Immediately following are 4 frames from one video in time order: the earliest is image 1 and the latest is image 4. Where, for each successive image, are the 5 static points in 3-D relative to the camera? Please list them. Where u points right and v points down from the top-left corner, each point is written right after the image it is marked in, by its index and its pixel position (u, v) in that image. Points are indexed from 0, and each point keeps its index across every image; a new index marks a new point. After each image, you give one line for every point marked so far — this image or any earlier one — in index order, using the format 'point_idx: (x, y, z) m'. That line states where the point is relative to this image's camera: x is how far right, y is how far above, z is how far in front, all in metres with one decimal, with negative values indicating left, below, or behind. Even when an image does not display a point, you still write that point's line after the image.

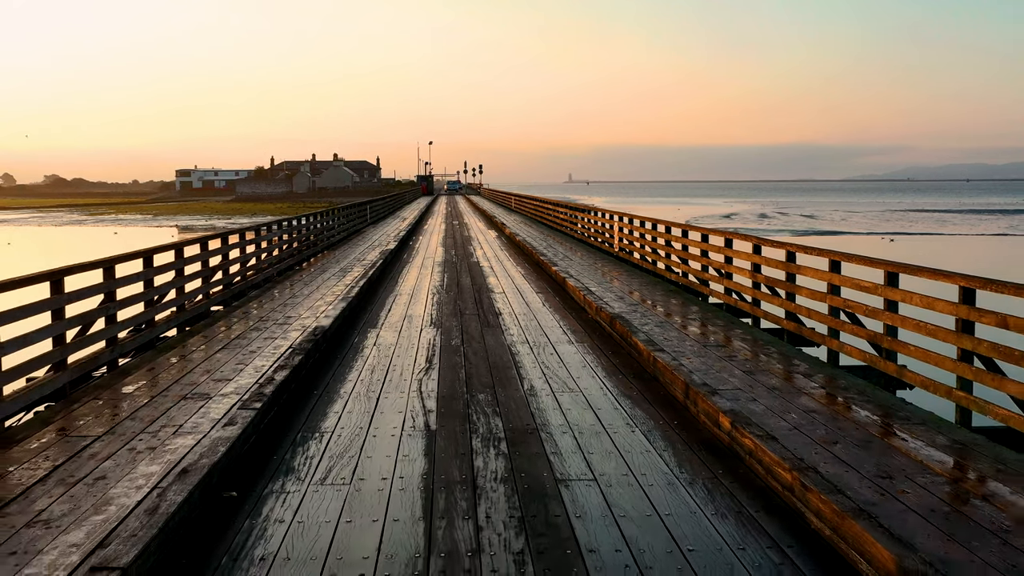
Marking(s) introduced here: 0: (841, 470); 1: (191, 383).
0: (+1.2, -0.6, +3.7) m
1: (-1.7, -0.5, +5.5) m
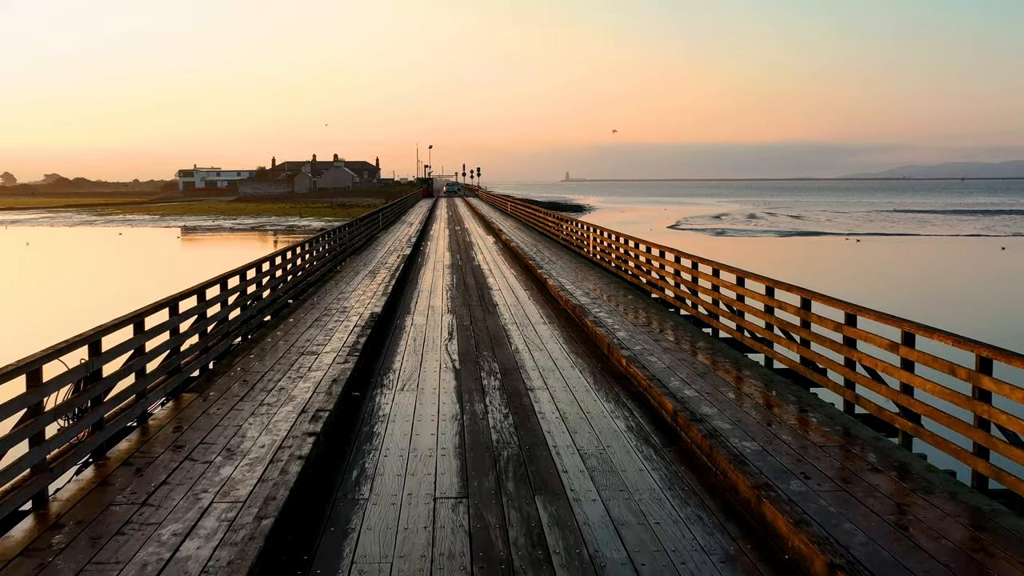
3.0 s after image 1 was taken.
0: (+1.1, -0.6, +6.7) m
1: (-1.8, -0.5, +8.6) m
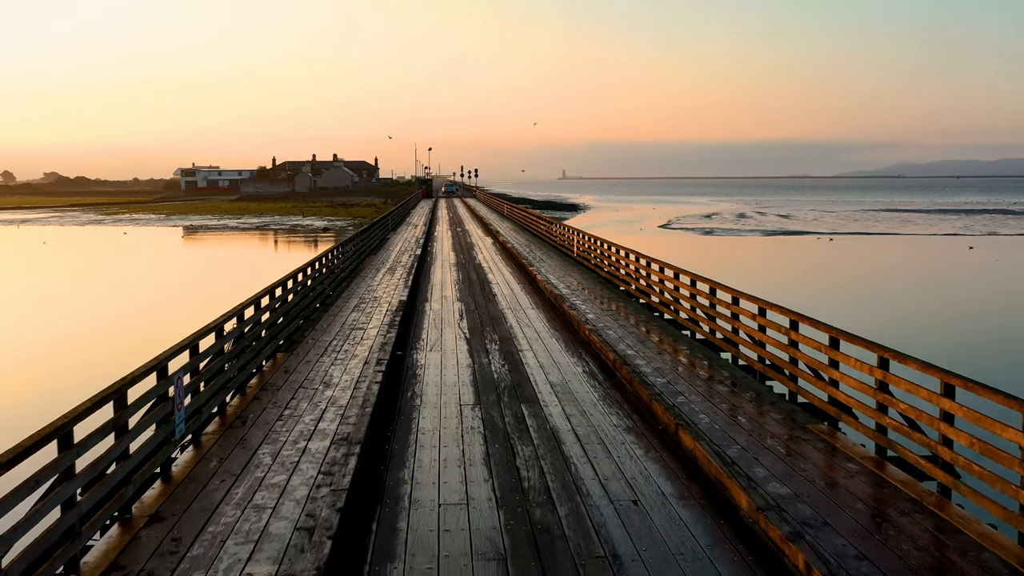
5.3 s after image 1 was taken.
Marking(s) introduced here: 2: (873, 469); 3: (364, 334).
0: (+1.1, -0.5, +9.6) m
1: (-1.8, -0.4, +11.4) m
2: (+2.1, -1.0, +5.8) m
3: (-1.5, -0.5, +10.4) m
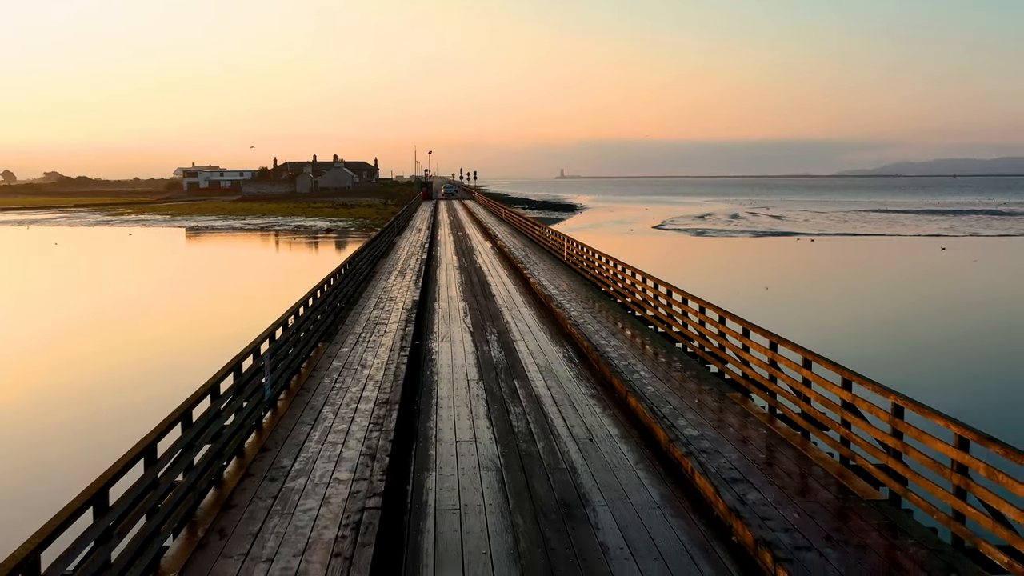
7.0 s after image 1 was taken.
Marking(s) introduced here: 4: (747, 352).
0: (+1.0, -0.6, +11.9) m
1: (-1.9, -0.4, +13.7) m
2: (+2.0, -1.1, +8.1) m
3: (-1.6, -0.5, +12.6) m
4: (+2.1, -0.6, +9.1) m
